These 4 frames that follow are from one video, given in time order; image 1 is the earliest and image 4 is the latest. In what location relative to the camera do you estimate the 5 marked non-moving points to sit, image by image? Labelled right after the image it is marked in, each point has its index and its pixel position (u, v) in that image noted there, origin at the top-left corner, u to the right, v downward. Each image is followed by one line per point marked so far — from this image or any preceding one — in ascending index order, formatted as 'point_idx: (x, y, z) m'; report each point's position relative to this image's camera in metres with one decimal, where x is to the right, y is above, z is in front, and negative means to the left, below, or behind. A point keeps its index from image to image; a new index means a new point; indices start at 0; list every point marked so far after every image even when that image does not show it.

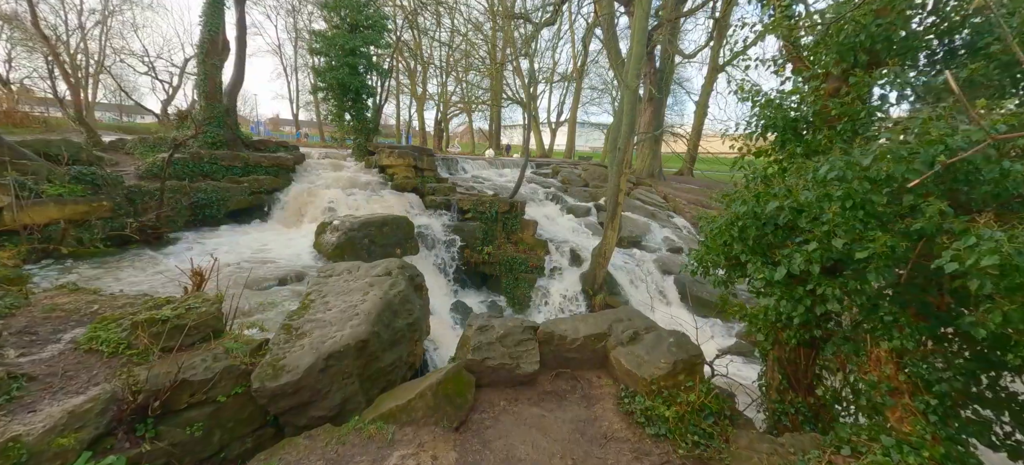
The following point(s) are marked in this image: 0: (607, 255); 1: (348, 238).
0: (+2.1, -0.5, +8.7) m
1: (-2.9, -0.1, +7.2) m
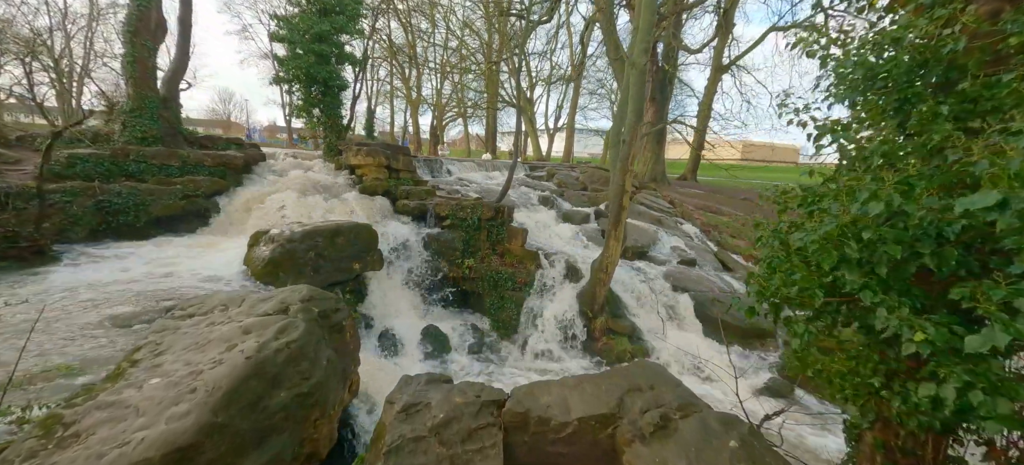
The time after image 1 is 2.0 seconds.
0: (+1.8, -0.7, +7.3) m
1: (-3.2, -0.3, +5.8) m
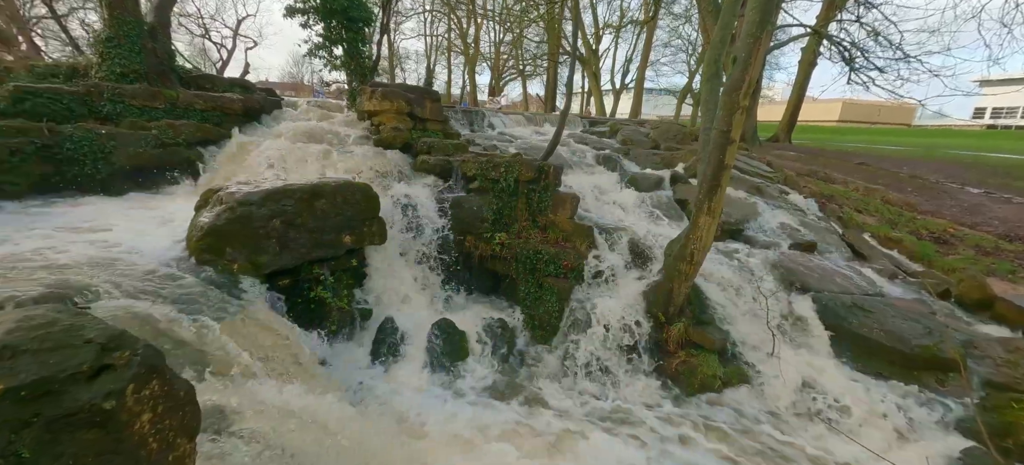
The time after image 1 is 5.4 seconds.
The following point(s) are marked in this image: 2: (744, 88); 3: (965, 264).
0: (+2.3, -0.3, +5.0) m
1: (-2.9, +0.2, +4.2) m
2: (+2.5, +1.5, +4.2) m
3: (+8.3, -0.6, +7.3) m
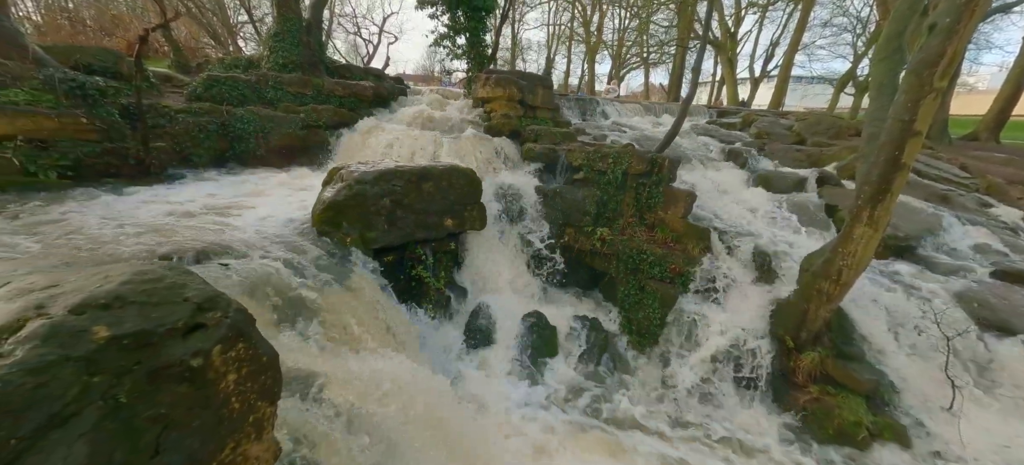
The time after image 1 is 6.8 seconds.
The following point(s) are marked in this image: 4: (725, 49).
0: (+3.4, -0.5, +4.0) m
1: (-1.8, +0.4, +4.5) m
2: (+3.4, +1.3, +3.1) m
3: (+9.7, -1.3, +4.7) m
4: (+8.0, +6.9, +15.0) m
